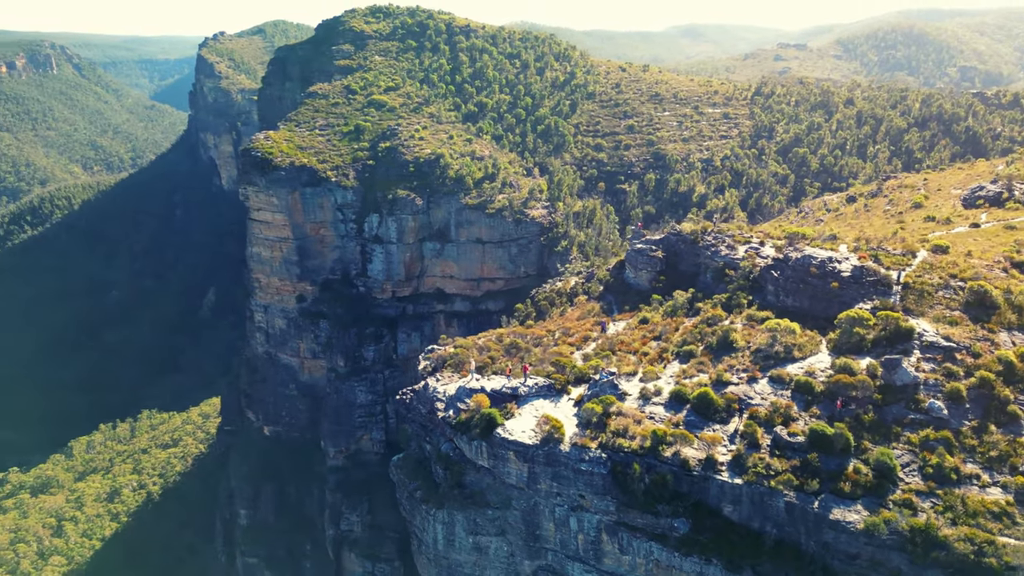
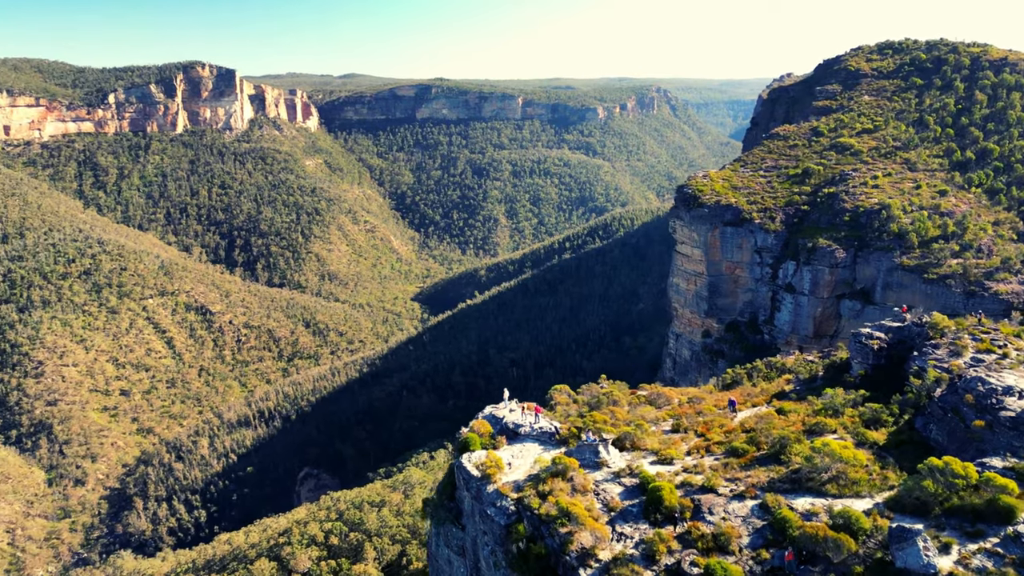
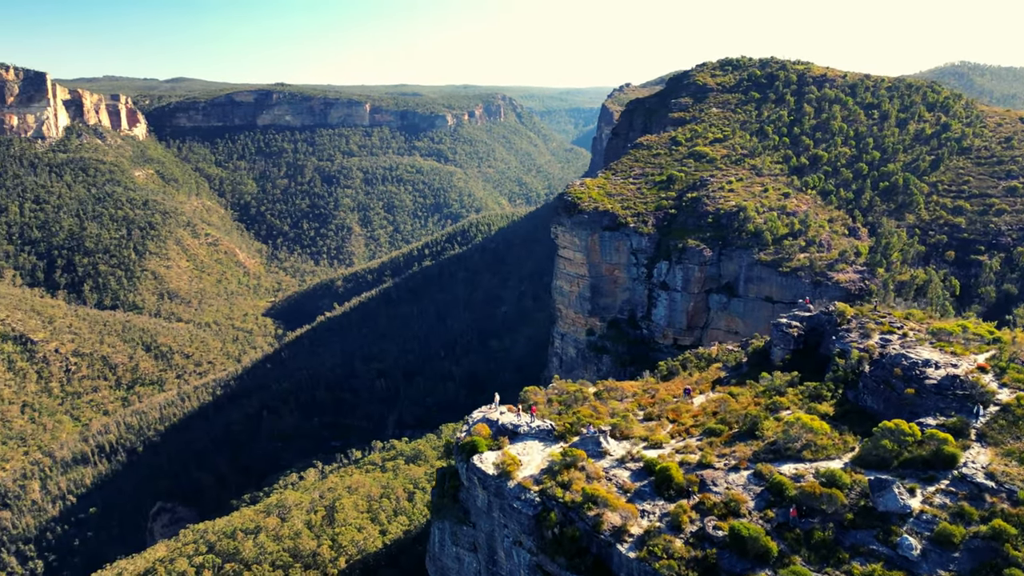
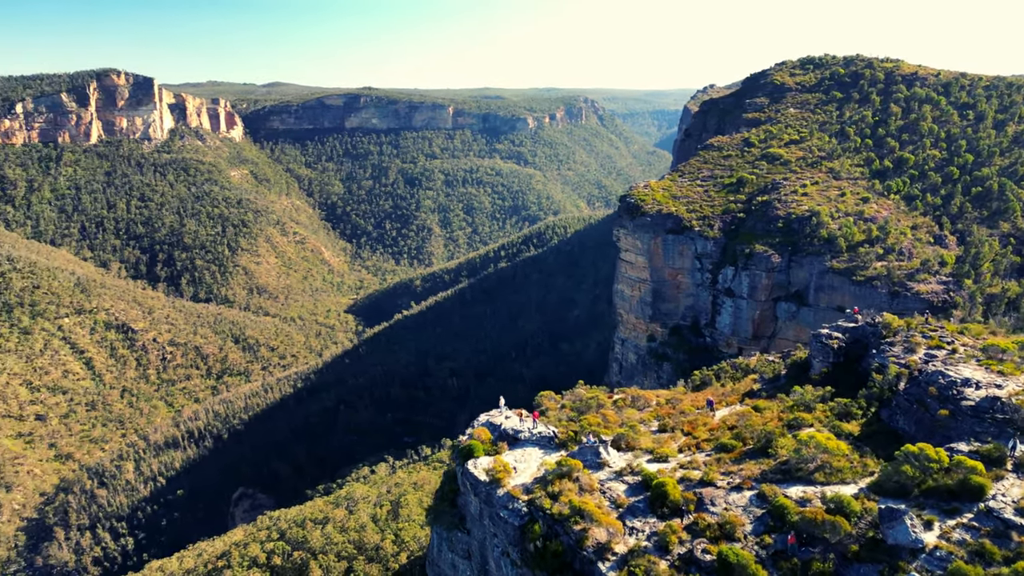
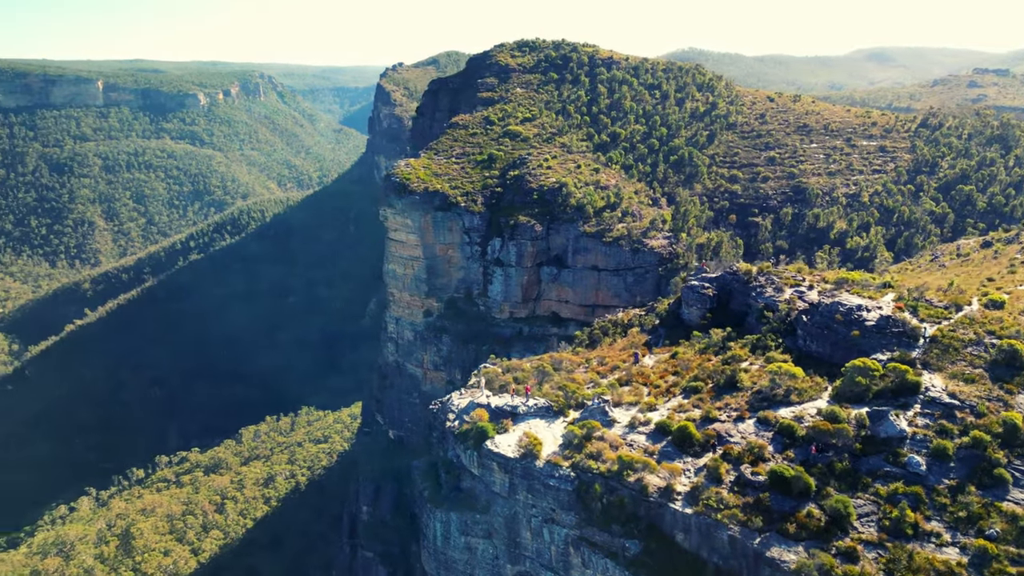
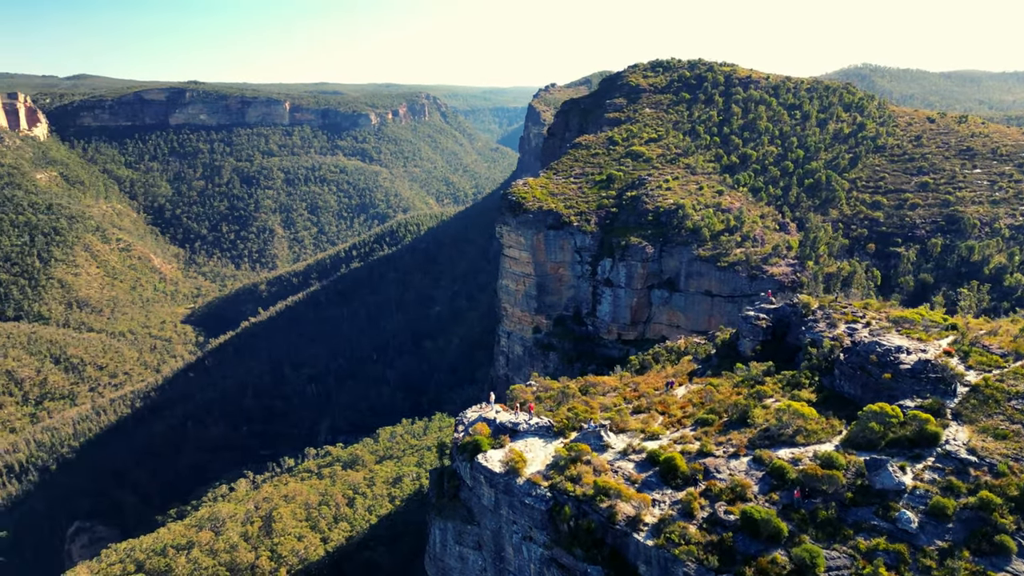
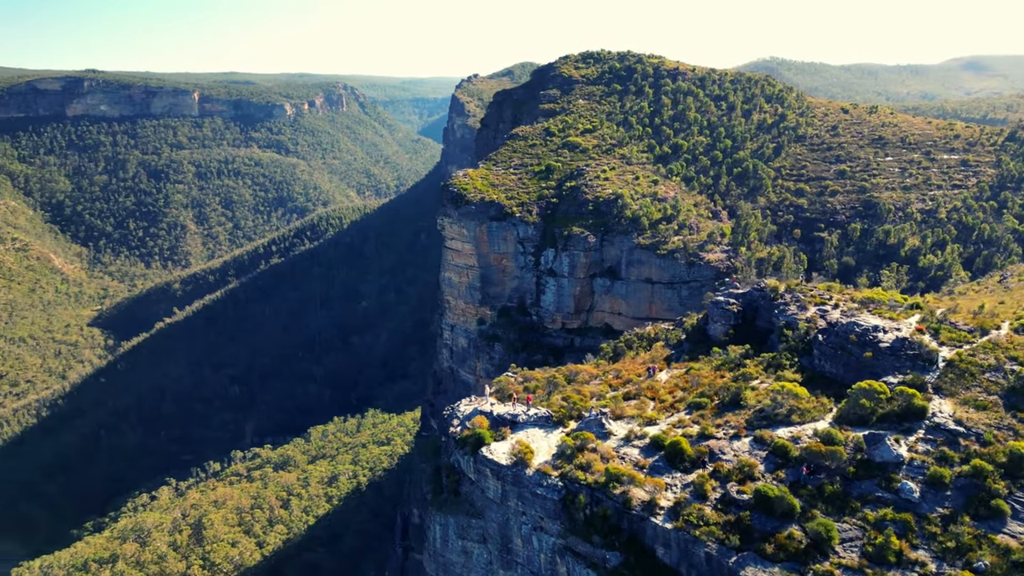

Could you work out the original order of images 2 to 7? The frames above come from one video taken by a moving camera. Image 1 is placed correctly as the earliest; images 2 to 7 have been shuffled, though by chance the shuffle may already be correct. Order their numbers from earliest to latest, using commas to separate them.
5, 7, 6, 3, 4, 2
